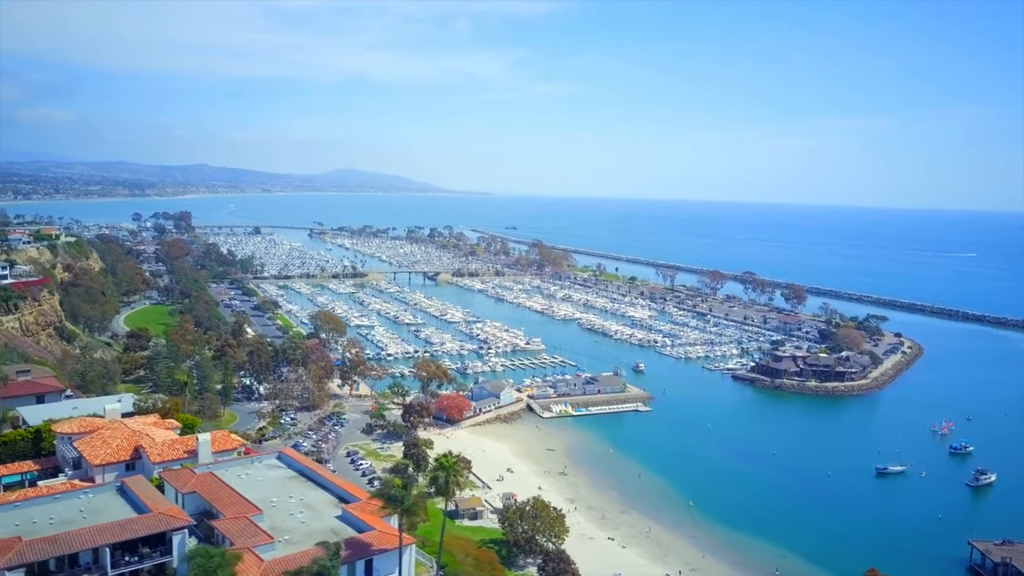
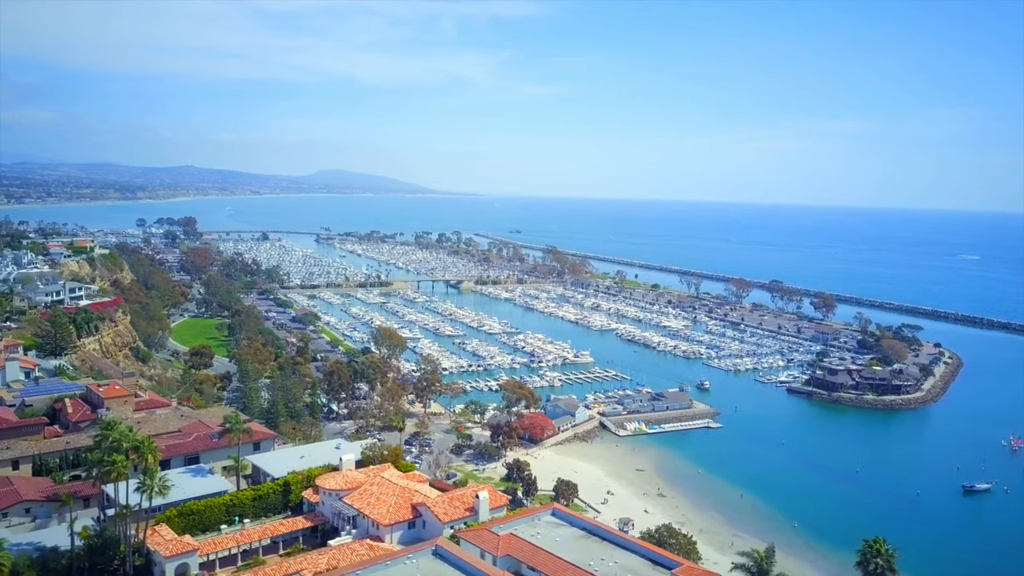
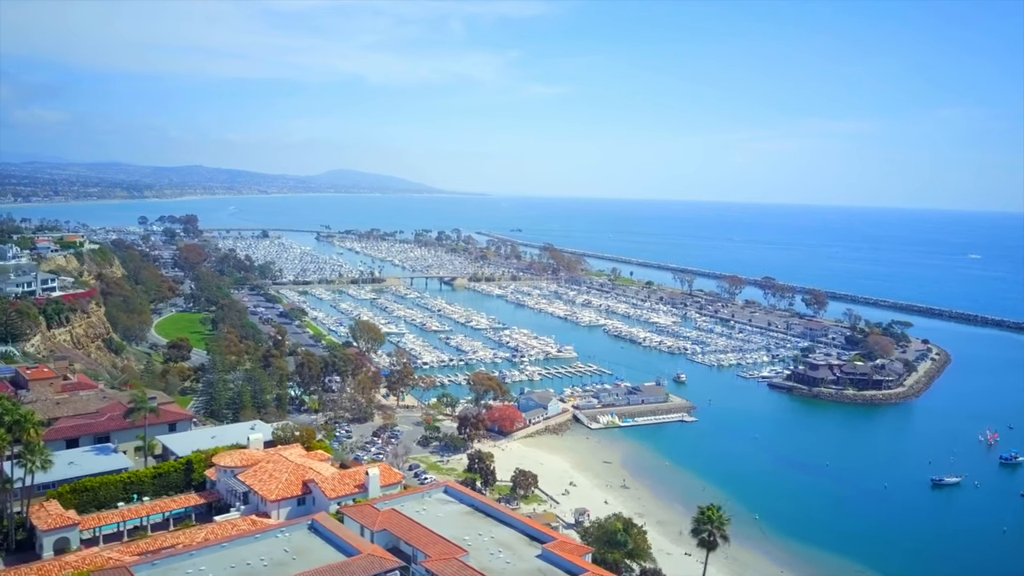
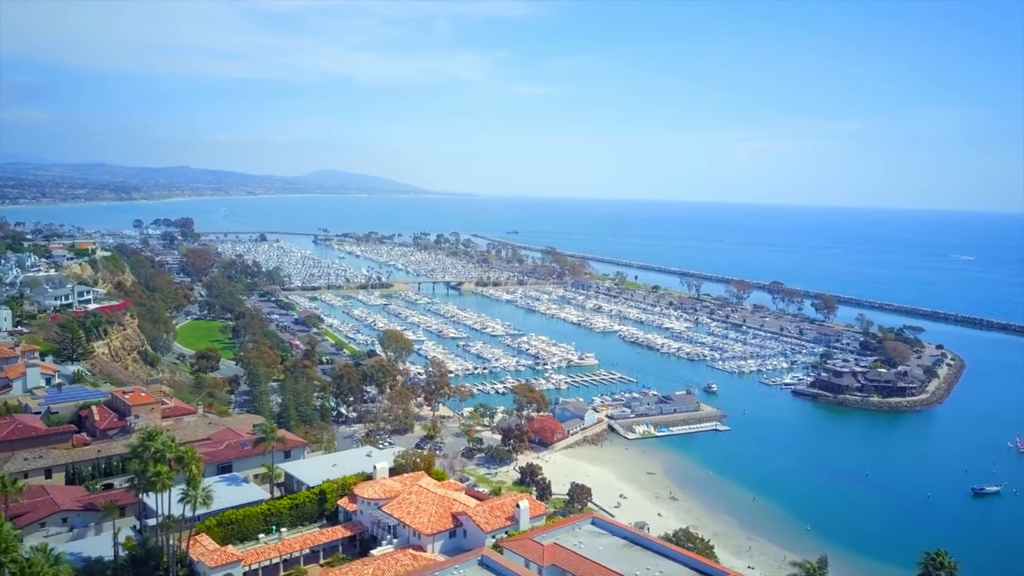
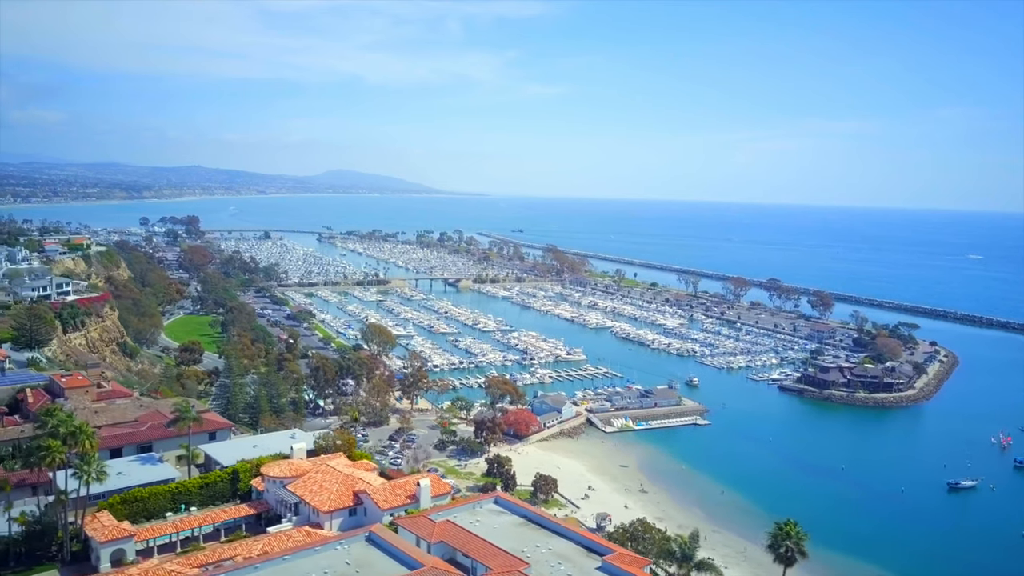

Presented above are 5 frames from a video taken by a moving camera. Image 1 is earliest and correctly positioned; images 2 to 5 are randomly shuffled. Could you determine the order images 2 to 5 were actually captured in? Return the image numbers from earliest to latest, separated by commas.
3, 5, 2, 4
